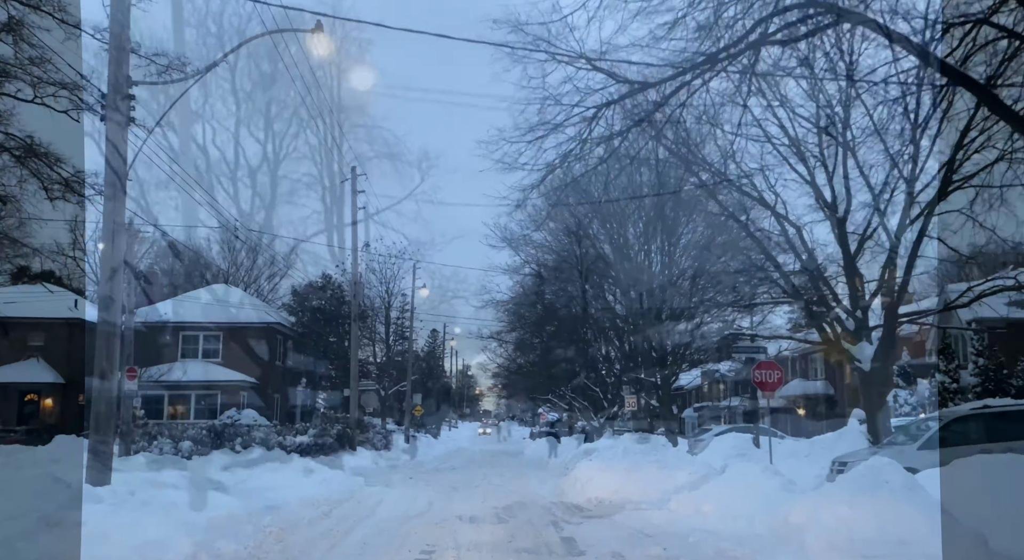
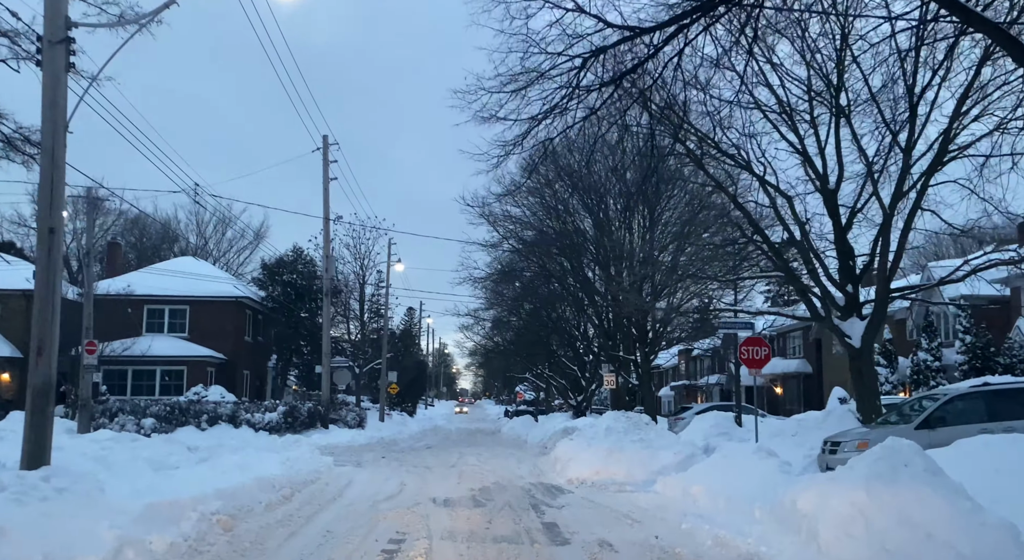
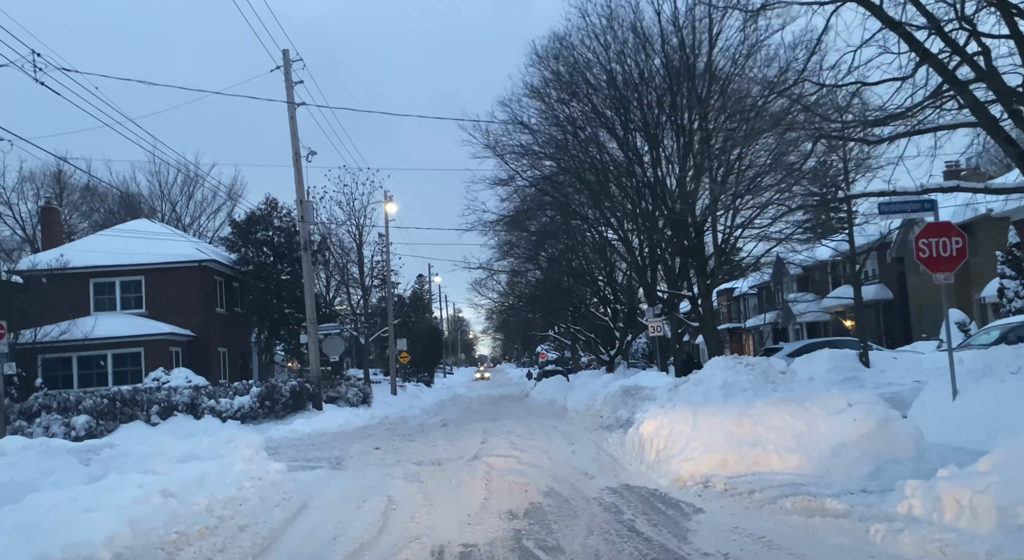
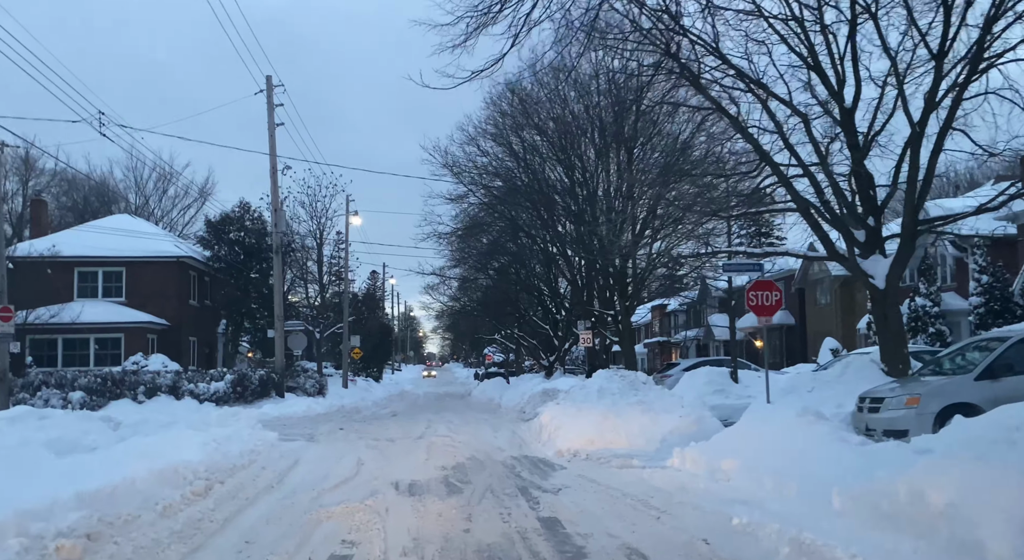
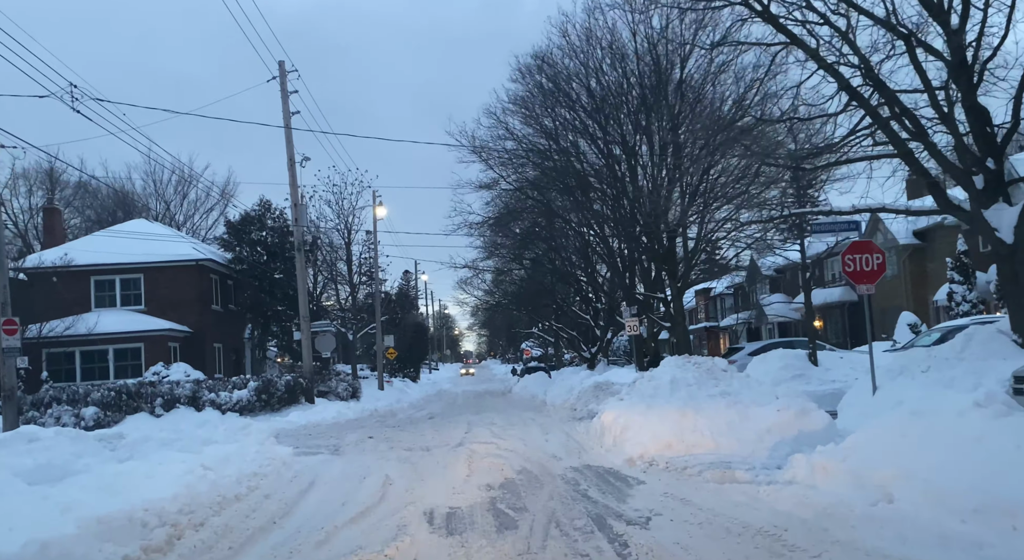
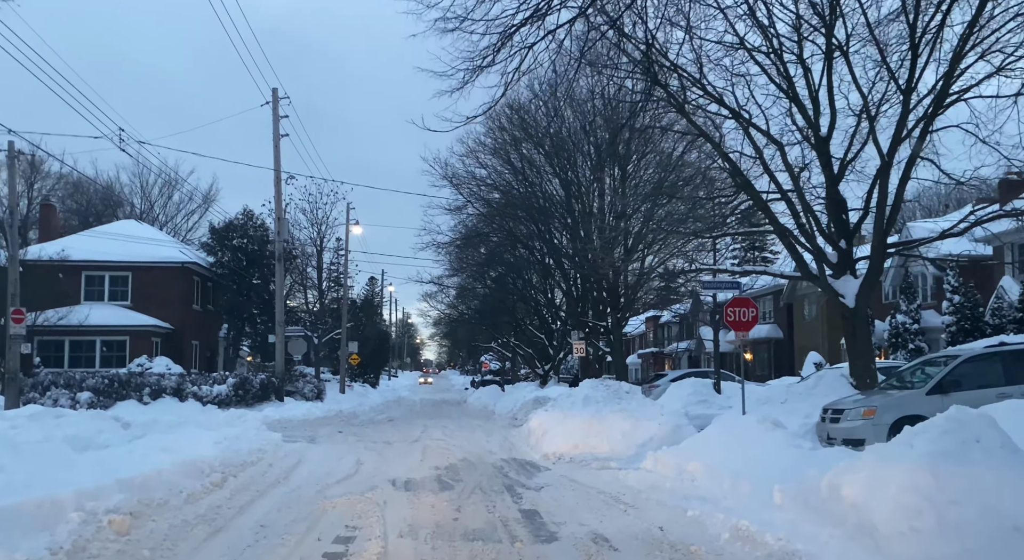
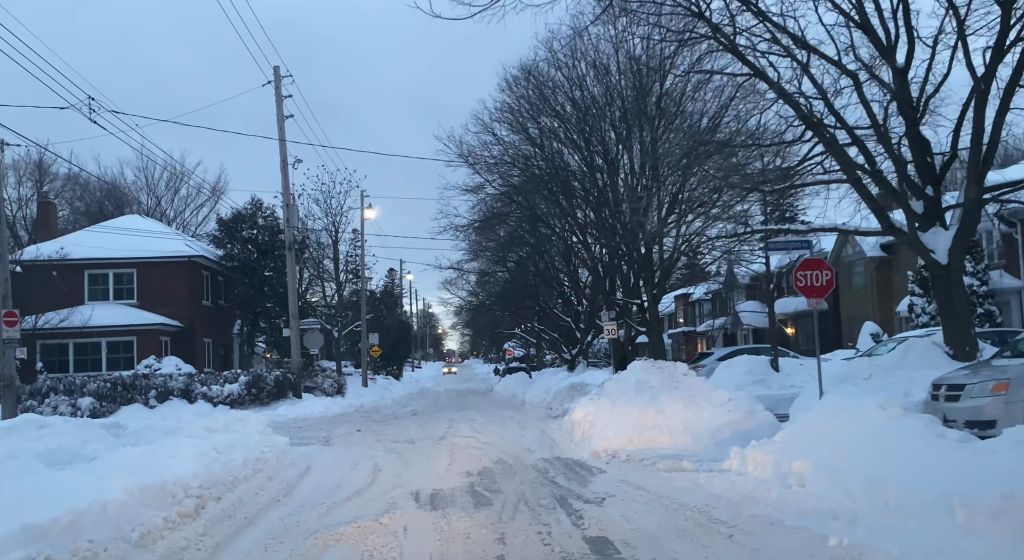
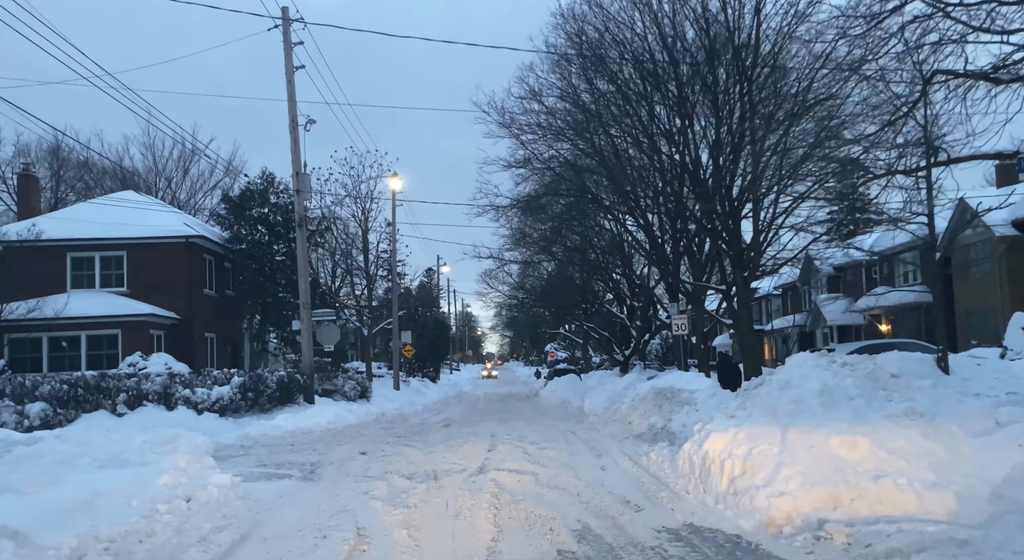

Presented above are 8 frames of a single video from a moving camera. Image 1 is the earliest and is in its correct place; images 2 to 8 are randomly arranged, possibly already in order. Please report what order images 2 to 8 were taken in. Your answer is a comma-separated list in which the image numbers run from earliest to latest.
2, 6, 4, 7, 5, 3, 8
